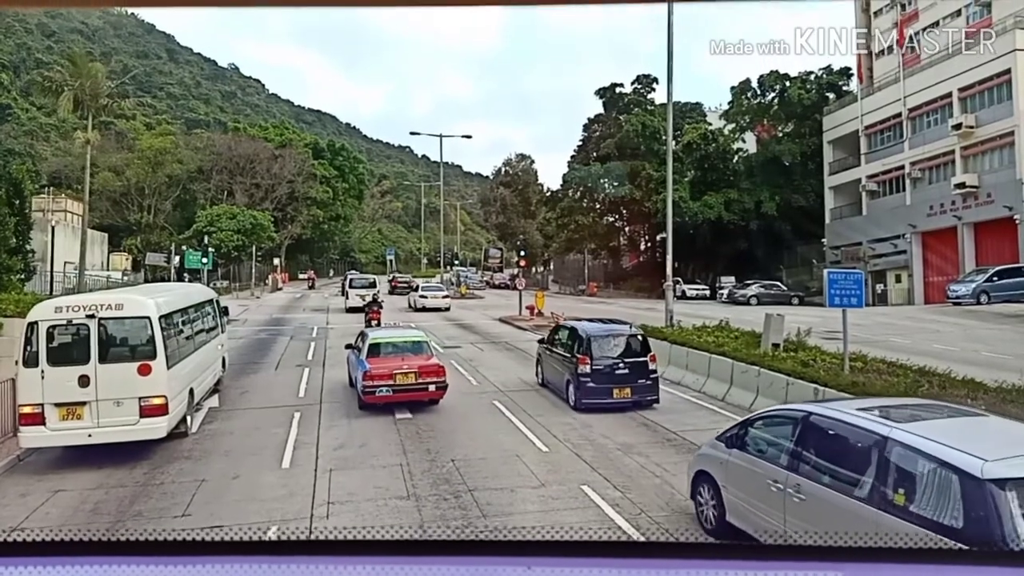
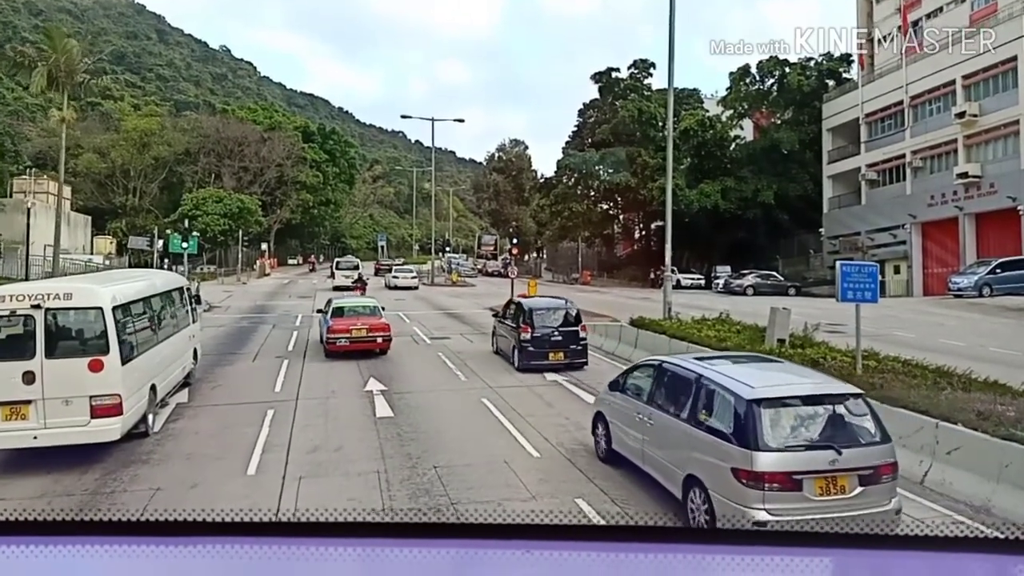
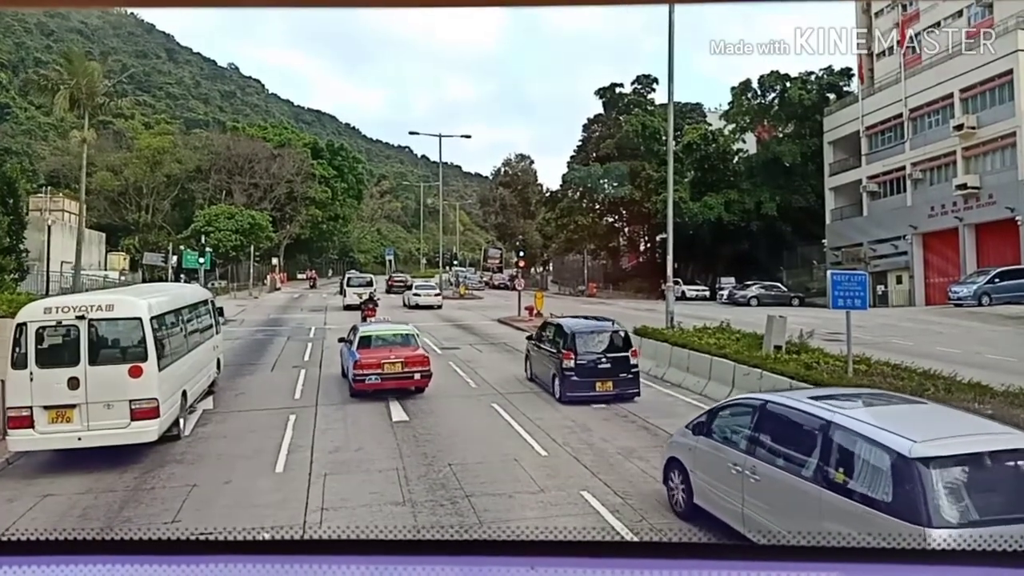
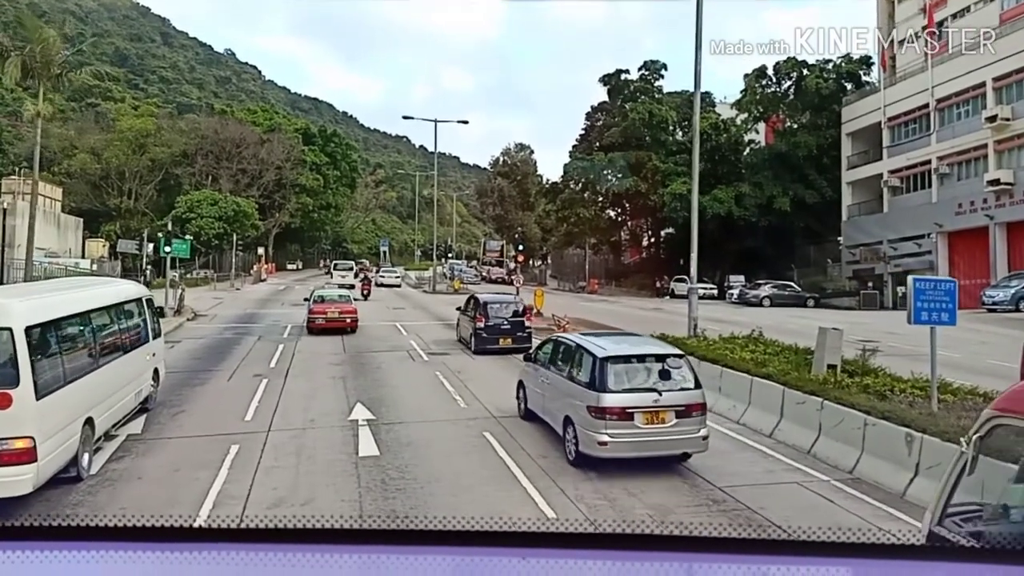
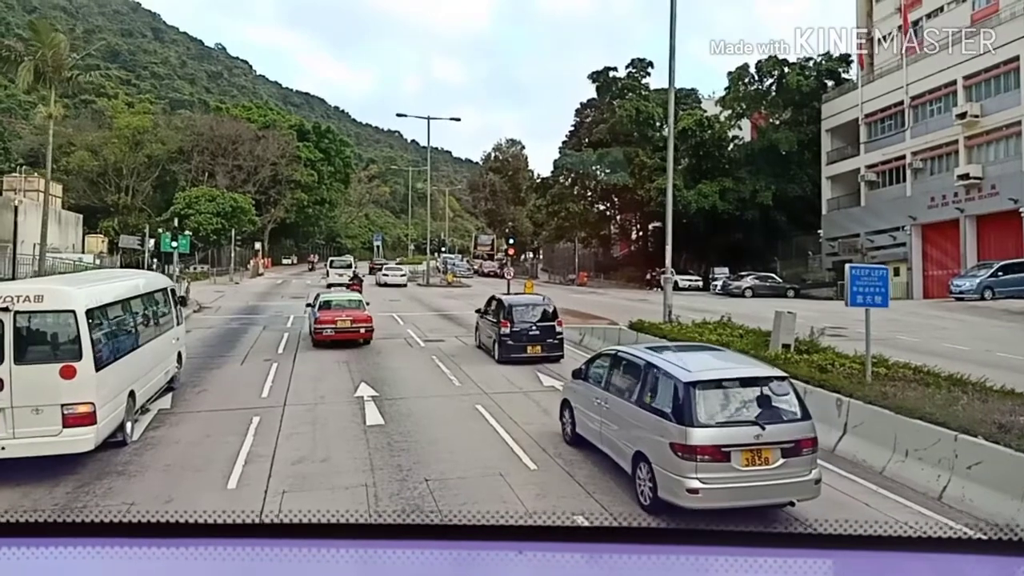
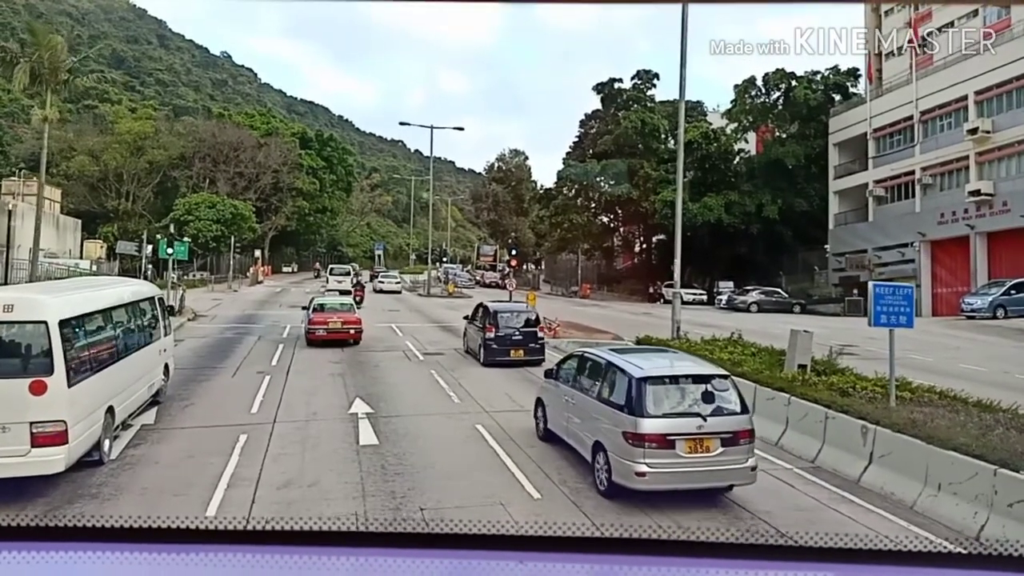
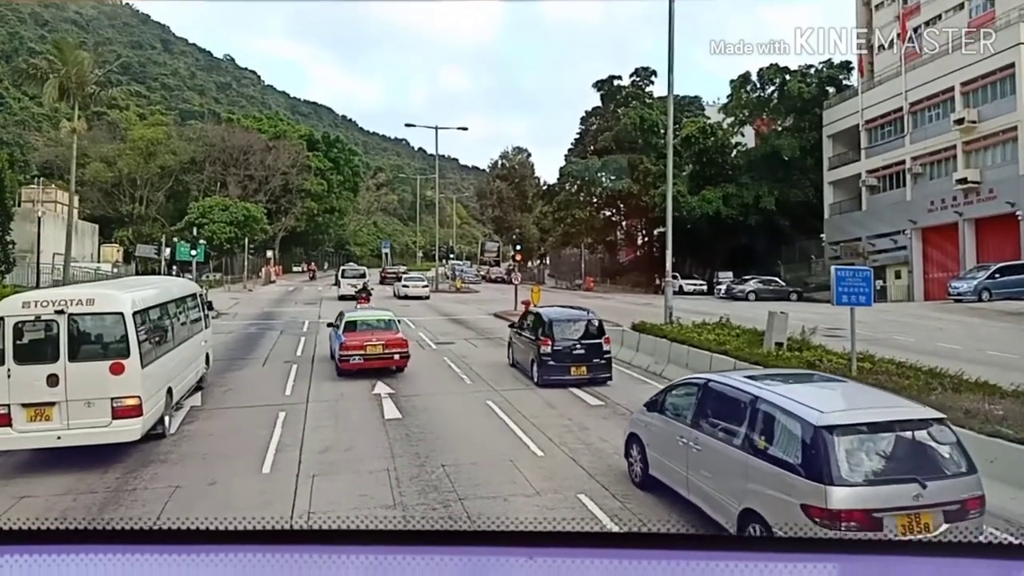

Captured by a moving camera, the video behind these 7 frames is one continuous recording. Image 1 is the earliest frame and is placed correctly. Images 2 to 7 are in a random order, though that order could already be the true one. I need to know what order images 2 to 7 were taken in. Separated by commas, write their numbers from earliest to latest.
3, 7, 2, 5, 6, 4
